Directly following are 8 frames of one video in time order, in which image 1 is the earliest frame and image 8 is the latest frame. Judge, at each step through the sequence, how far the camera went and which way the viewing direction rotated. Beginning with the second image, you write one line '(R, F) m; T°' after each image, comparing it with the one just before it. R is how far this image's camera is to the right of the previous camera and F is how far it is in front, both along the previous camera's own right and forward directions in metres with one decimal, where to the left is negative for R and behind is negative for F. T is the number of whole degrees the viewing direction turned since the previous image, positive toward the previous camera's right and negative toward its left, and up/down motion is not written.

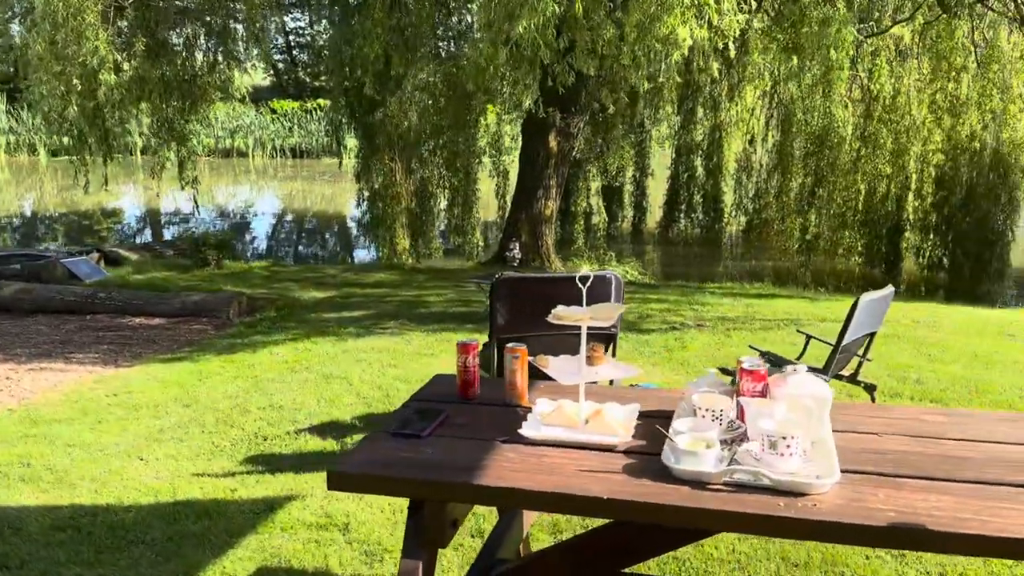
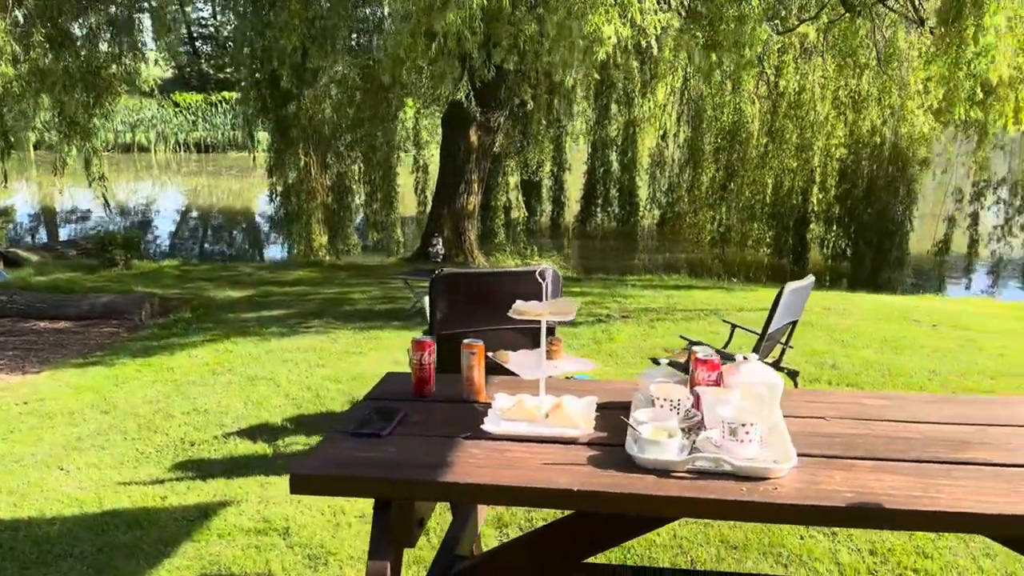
(-0.1, 0.0) m; +6°
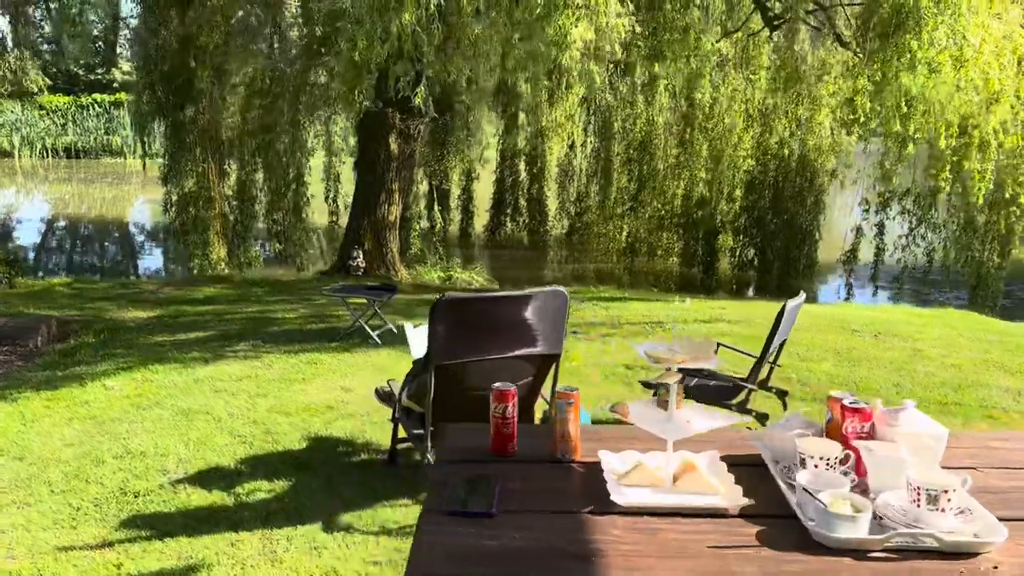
(-0.4, +0.3) m; +8°
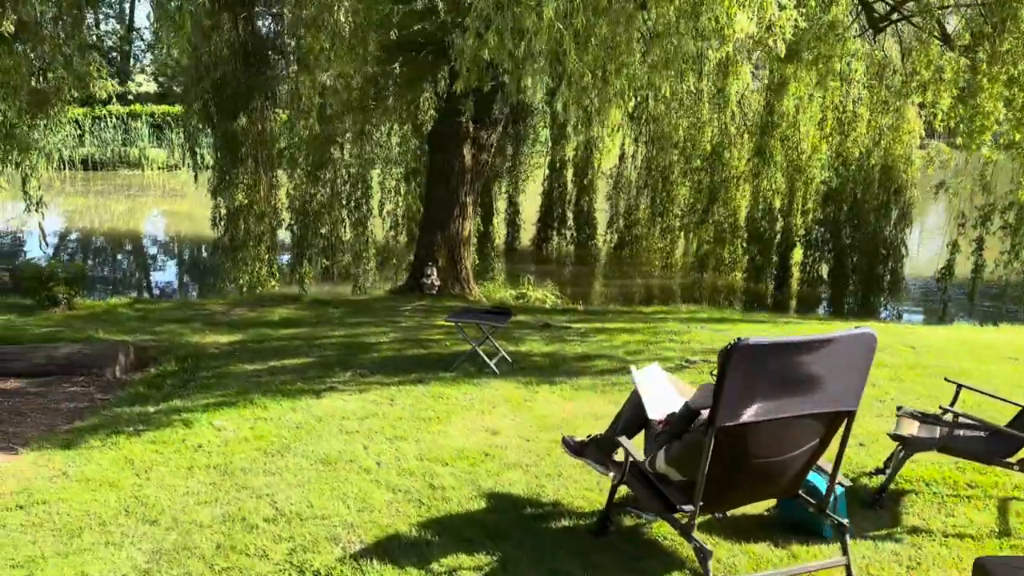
(-0.8, +0.5) m; 0°
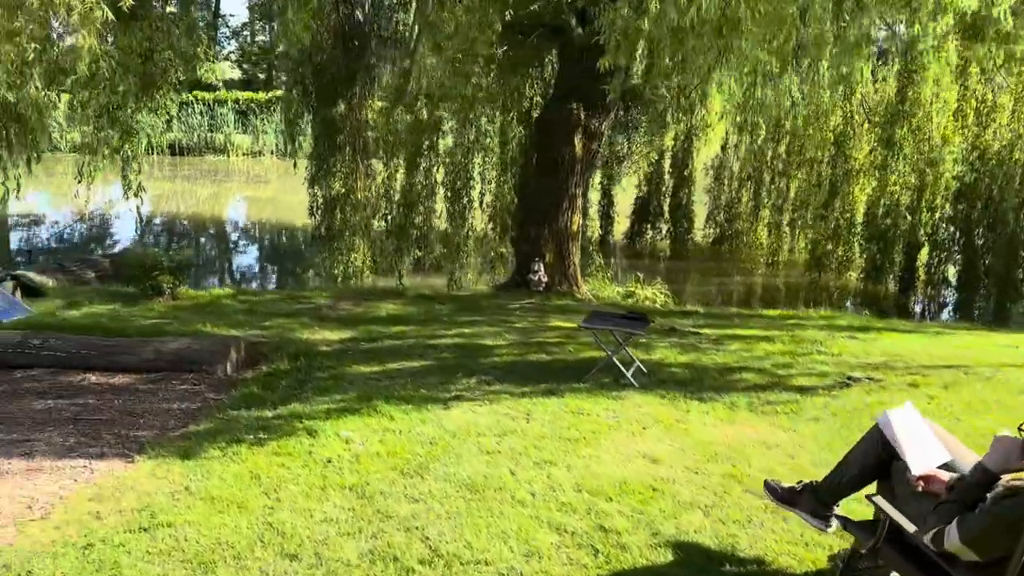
(-0.4, +0.4) m; -4°
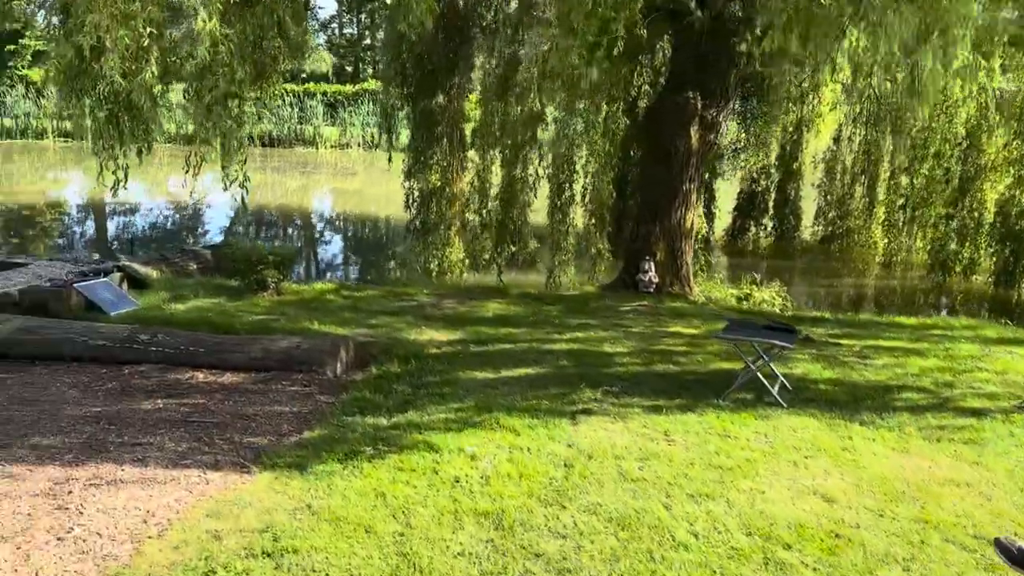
(-0.3, +0.3) m; -5°
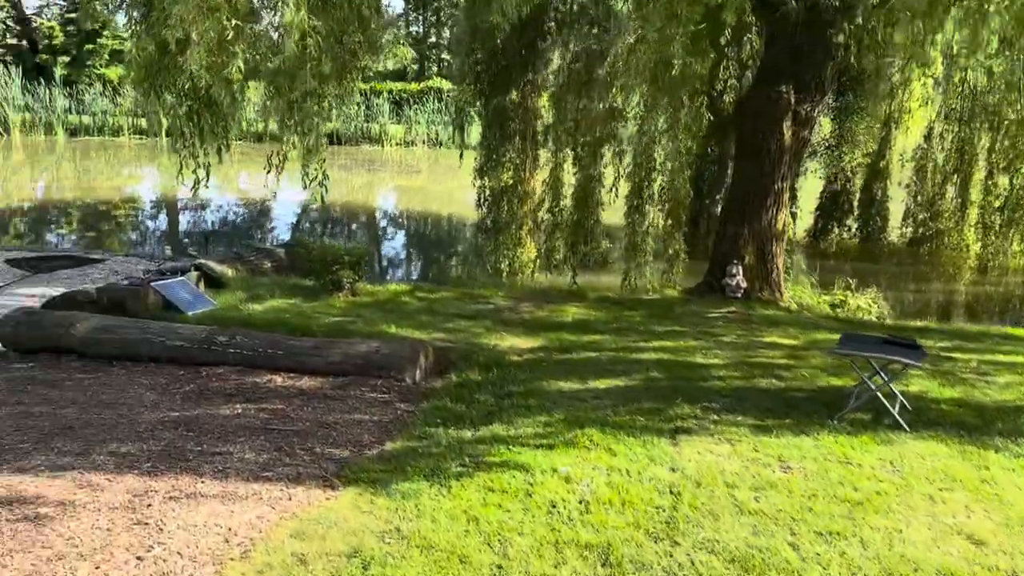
(-0.2, +0.2) m; -4°
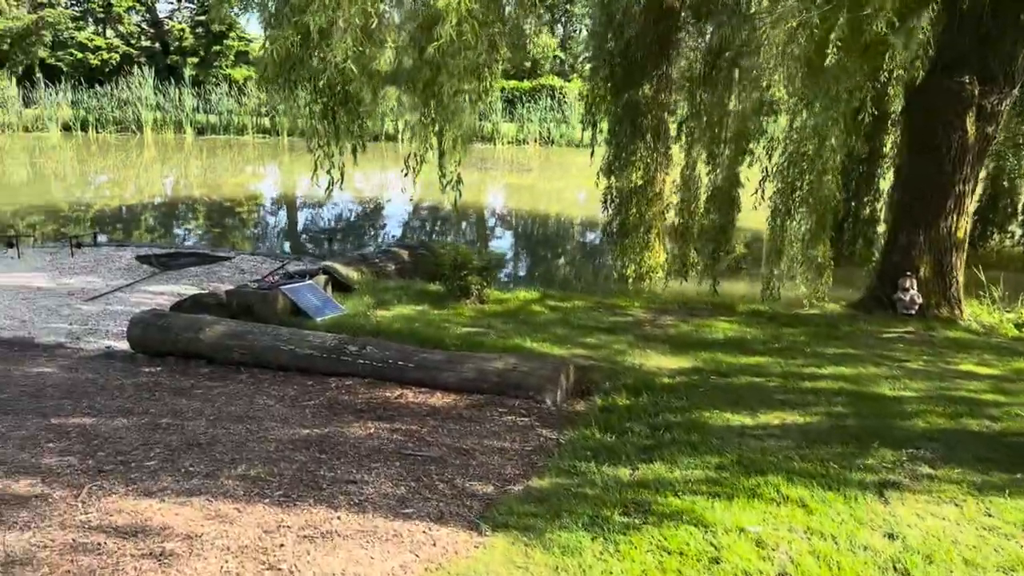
(-0.3, +0.5) m; -7°
